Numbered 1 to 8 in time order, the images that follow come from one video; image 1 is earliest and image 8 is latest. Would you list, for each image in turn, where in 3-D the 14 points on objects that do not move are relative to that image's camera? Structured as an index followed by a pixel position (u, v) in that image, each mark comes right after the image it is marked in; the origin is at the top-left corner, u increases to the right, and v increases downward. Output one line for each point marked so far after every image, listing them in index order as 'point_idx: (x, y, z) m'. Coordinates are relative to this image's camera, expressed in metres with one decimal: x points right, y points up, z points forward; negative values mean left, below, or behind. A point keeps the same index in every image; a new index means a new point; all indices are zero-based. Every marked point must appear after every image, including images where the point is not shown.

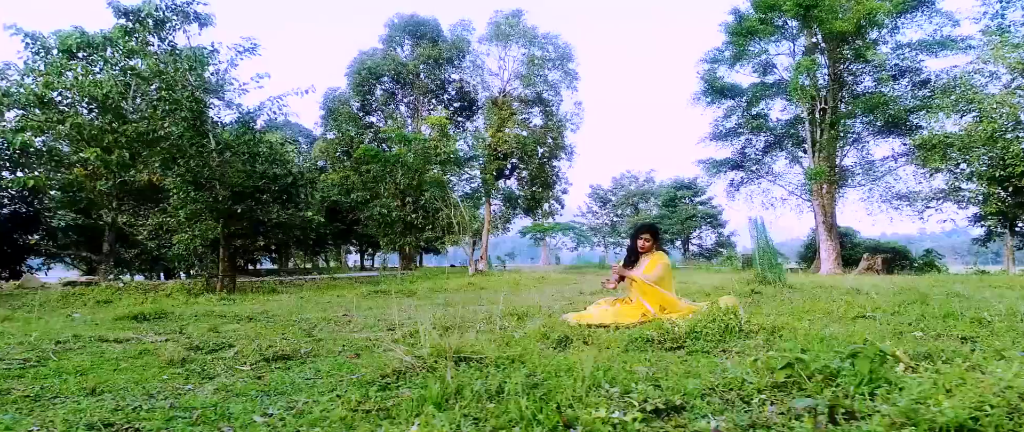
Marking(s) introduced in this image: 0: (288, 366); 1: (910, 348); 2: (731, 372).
0: (-1.0, -0.7, +2.7) m
1: (+1.4, -0.5, +2.1) m
2: (+0.8, -0.5, +1.9) m
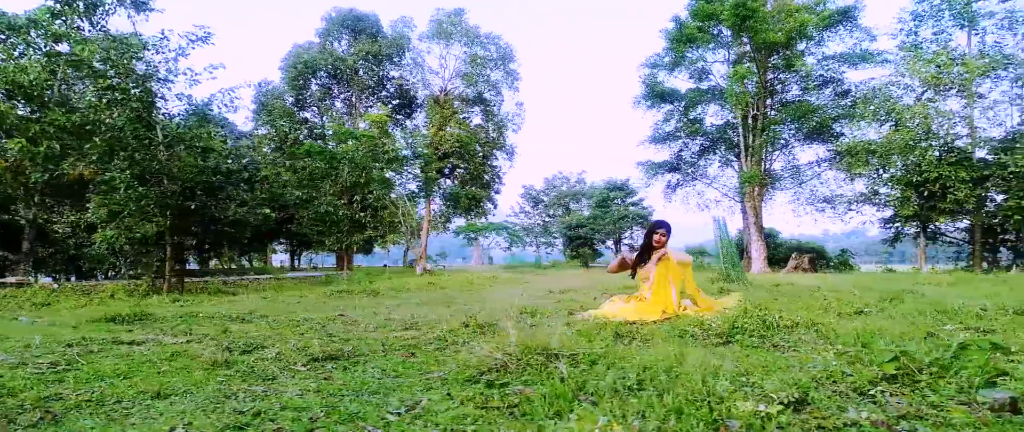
0: (-0.7, -0.7, +2.6) m
1: (+1.7, -0.5, +2.2) m
2: (+1.1, -0.5, +2.0) m
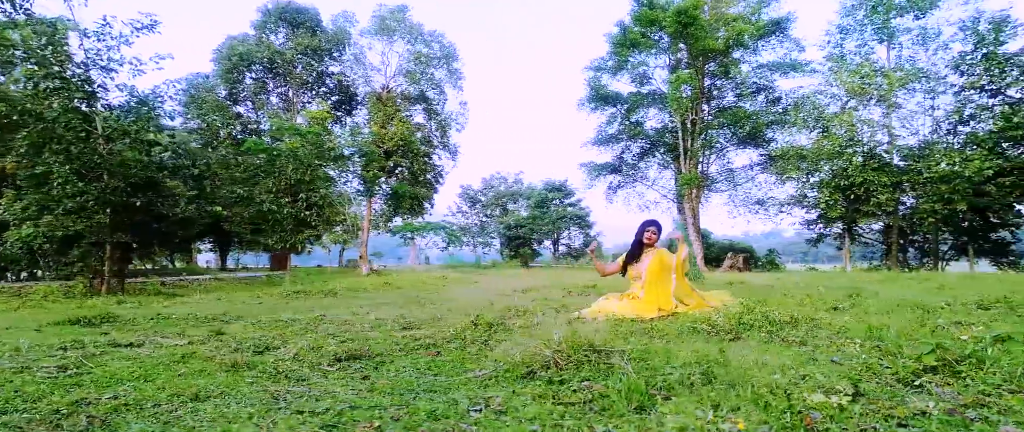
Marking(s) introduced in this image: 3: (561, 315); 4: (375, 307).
0: (-0.6, -0.6, +2.5) m
1: (+1.9, -0.5, +2.4) m
2: (+1.3, -0.5, +2.2) m
3: (+0.3, -0.7, +4.2) m
4: (-1.7, -1.0, +6.7) m
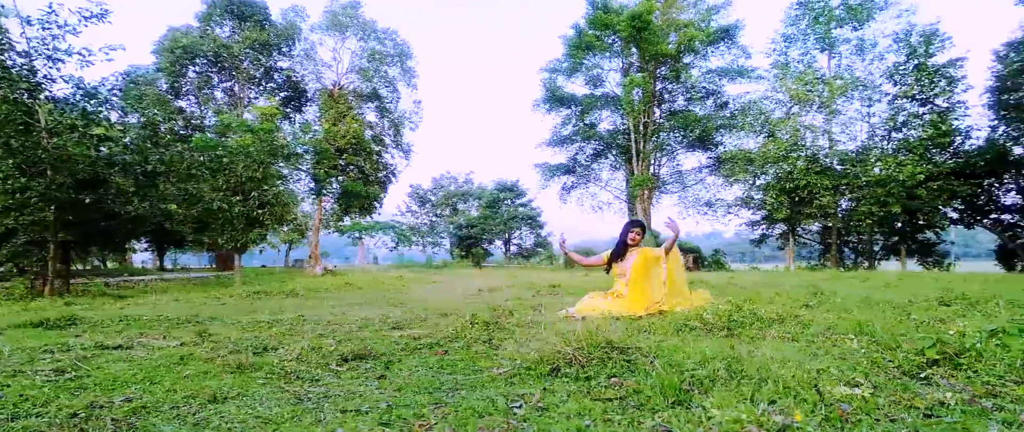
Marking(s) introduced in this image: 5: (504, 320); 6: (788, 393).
0: (-0.6, -0.6, +2.5) m
1: (+1.9, -0.5, +2.6) m
2: (+1.3, -0.5, +2.3) m
3: (+0.3, -0.7, +4.2) m
4: (-2.0, -1.0, +6.6) m
5: (0.0, -0.7, +3.7) m
6: (+0.8, -0.5, +1.6) m
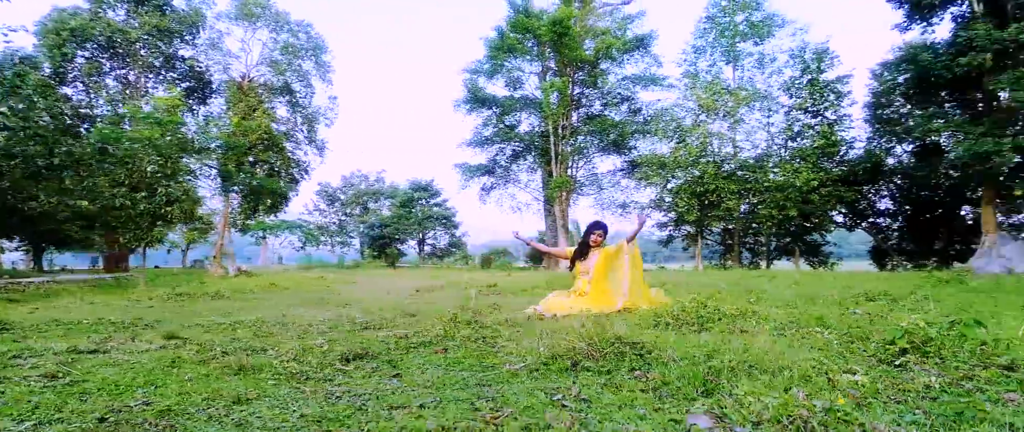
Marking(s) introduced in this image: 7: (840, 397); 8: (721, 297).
0: (-0.5, -0.6, +2.5) m
1: (+1.9, -0.5, +2.9) m
2: (+1.4, -0.5, +2.6) m
3: (0.0, -0.7, +4.3) m
4: (-2.5, -1.0, +6.4) m
5: (-0.2, -0.7, +3.7) m
6: (+0.9, -0.5, +1.8) m
7: (+1.0, -0.5, +1.8) m
8: (+1.8, -0.7, +4.8) m
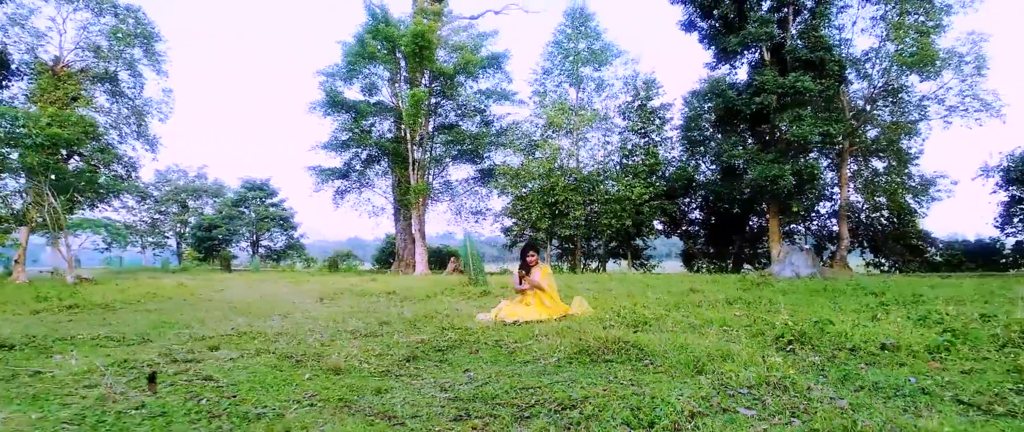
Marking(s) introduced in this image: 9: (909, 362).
0: (-0.4, -0.8, +3.2) m
1: (+1.9, -0.7, +4.3) m
2: (+1.5, -0.8, +3.8) m
3: (-0.3, -0.9, +5.1) m
4: (-3.3, -1.1, +6.4) m
5: (-0.4, -0.9, +4.5) m
6: (+1.2, -0.7, +3.0) m
7: (+1.3, -0.8, +2.9) m
8: (+1.2, -0.9, +6.0) m
9: (+2.1, -0.8, +3.1) m
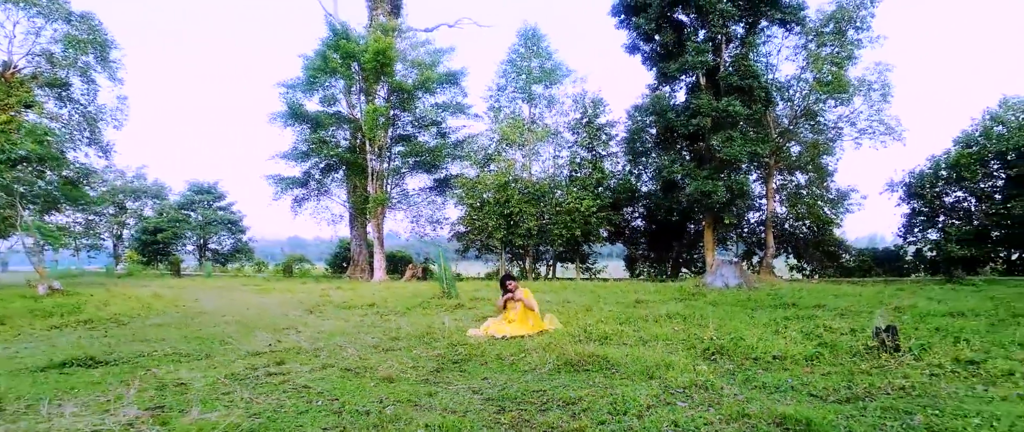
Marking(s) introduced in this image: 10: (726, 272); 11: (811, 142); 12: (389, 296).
0: (-0.3, -1.2, +4.4) m
1: (+1.8, -1.1, +5.7) m
2: (+1.4, -1.1, +5.2) m
3: (-0.5, -1.3, +6.3) m
4: (-3.6, -1.5, +7.2) m
5: (-0.4, -1.2, +5.7) m
6: (+1.3, -1.1, +4.3) m
7: (+1.4, -1.2, +4.3) m
8: (+1.0, -1.3, +7.4) m
9: (+2.2, -1.2, +4.5) m
10: (+5.3, -1.4, +14.5) m
11: (+9.2, +2.3, +17.9) m
12: (-2.7, -1.8, +13.0) m
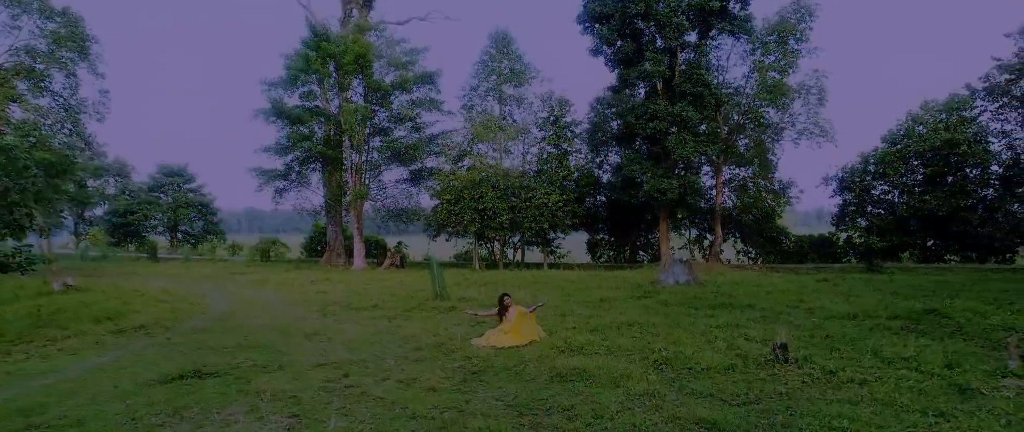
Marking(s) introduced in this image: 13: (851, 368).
0: (-0.2, -1.8, +6.2) m
1: (+1.8, -1.7, +7.7) m
2: (+1.5, -1.7, +7.1) m
3: (-0.5, -1.8, +8.1) m
4: (-3.7, -1.9, +8.8) m
5: (-0.4, -1.8, +7.5) m
6: (+1.4, -1.7, +6.2) m
7: (+1.5, -1.8, +6.2) m
8: (+0.9, -1.7, +9.3) m
9: (+2.2, -1.8, +6.5) m
10: (+4.7, -1.5, +16.6) m
11: (+8.4, +2.3, +20.2) m
12: (-3.2, -1.9, +14.6) m
13: (+3.9, -1.7, +6.6) m
